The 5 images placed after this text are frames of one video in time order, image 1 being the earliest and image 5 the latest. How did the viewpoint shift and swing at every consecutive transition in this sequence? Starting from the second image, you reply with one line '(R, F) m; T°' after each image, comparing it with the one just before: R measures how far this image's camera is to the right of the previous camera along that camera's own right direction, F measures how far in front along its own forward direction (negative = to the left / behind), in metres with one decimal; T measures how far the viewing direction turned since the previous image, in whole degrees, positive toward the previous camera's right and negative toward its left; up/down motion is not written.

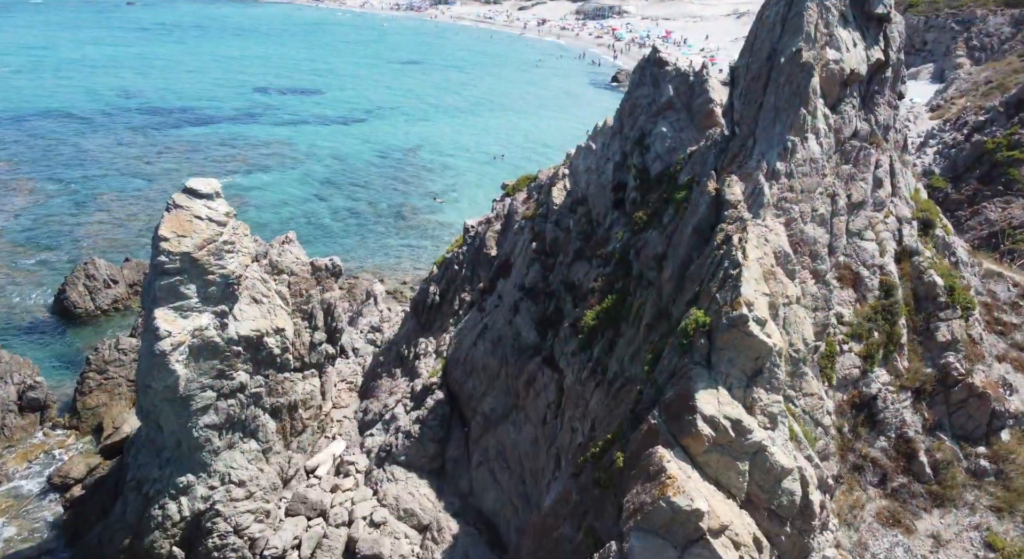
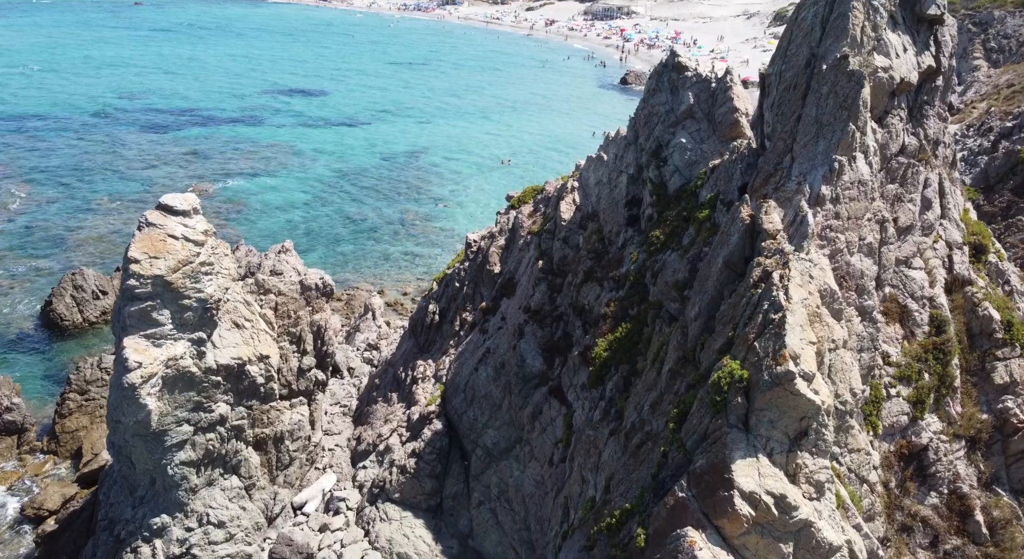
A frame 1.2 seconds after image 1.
(0.0, +2.2) m; 0°
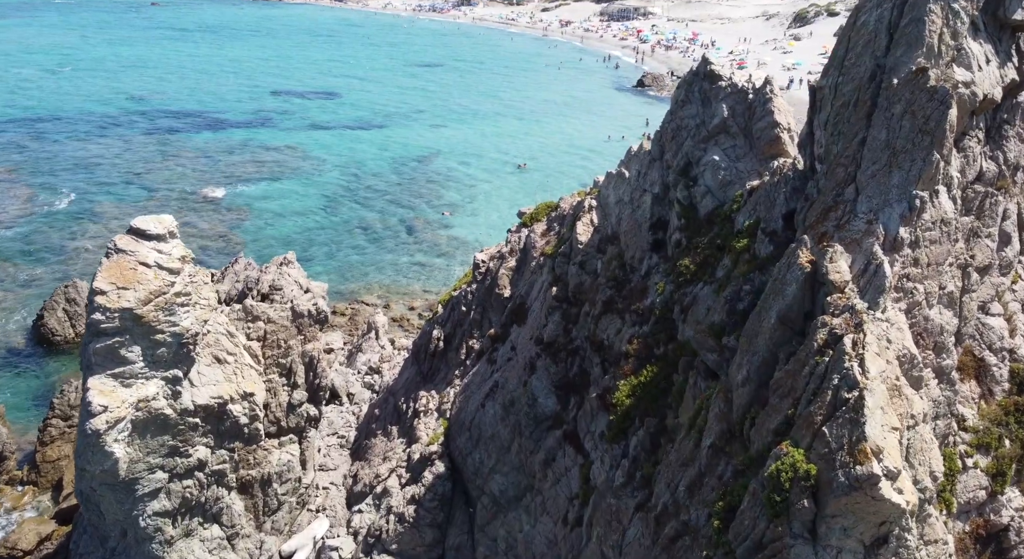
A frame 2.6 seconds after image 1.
(0.0, +2.5) m; -1°
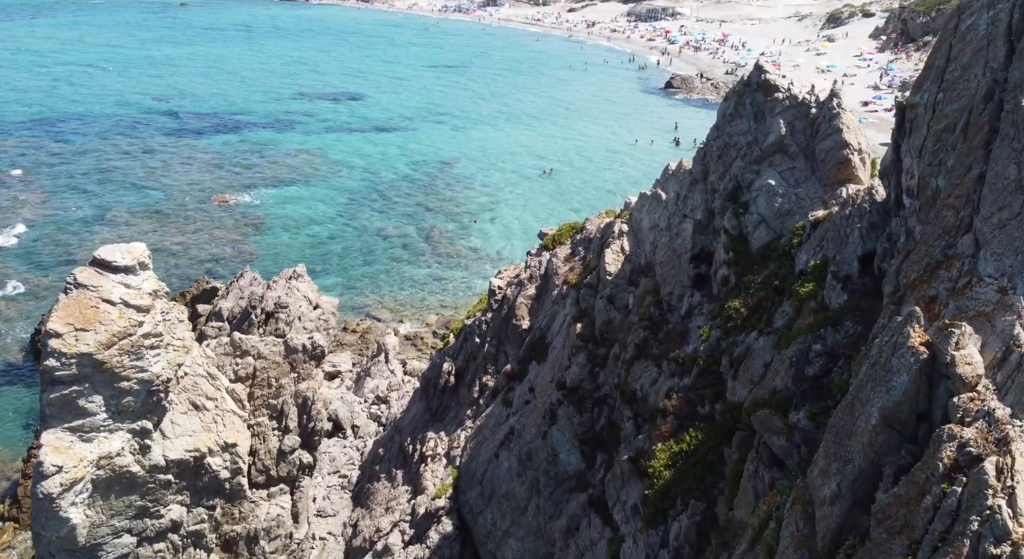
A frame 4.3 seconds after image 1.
(+0.1, +2.9) m; -2°
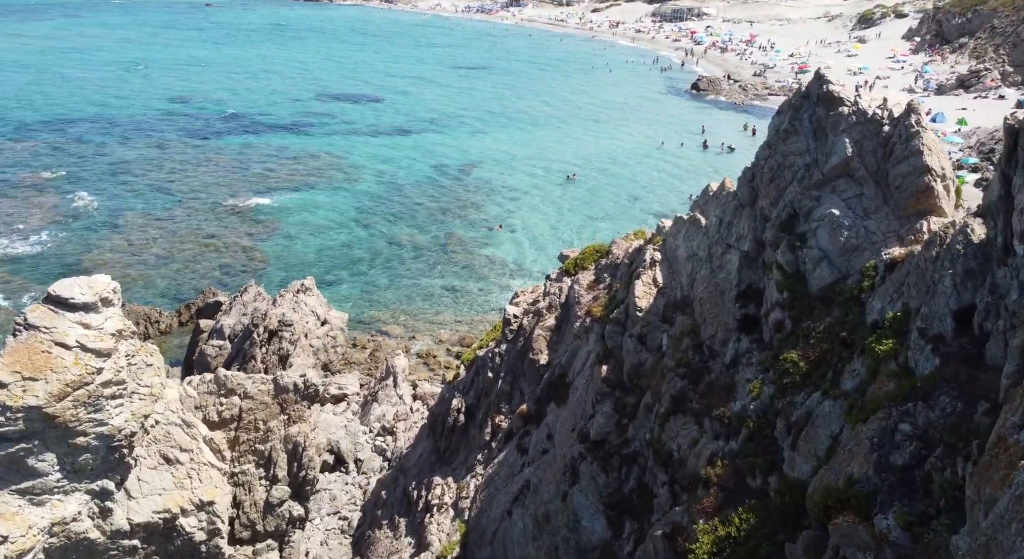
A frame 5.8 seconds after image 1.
(+0.1, +2.6) m; -1°
